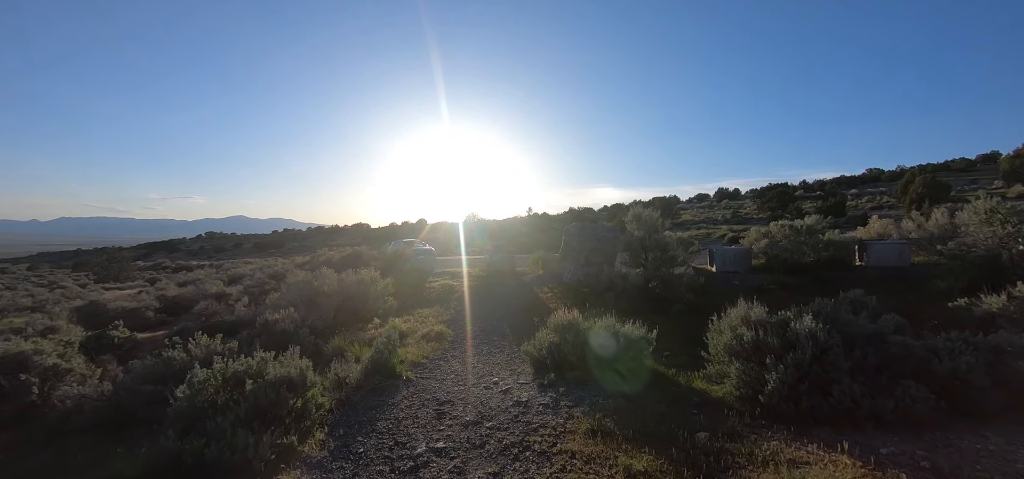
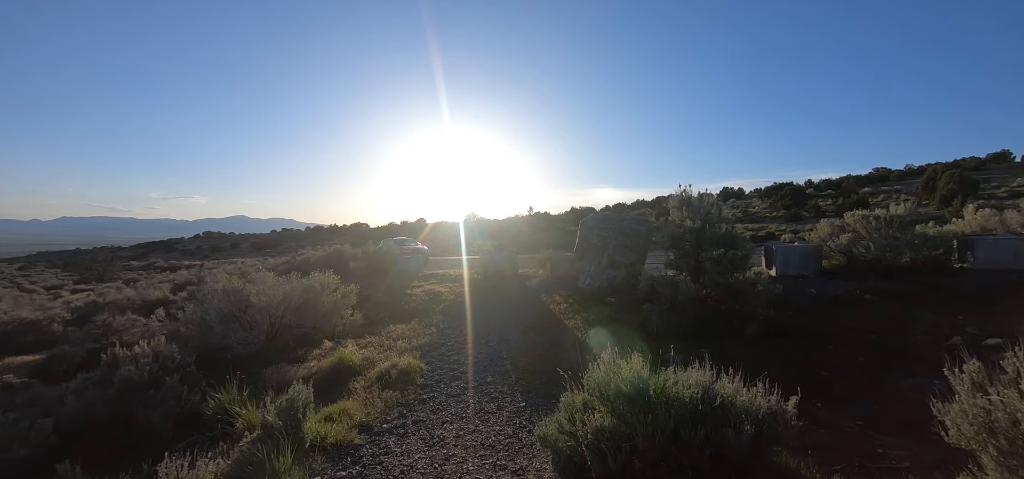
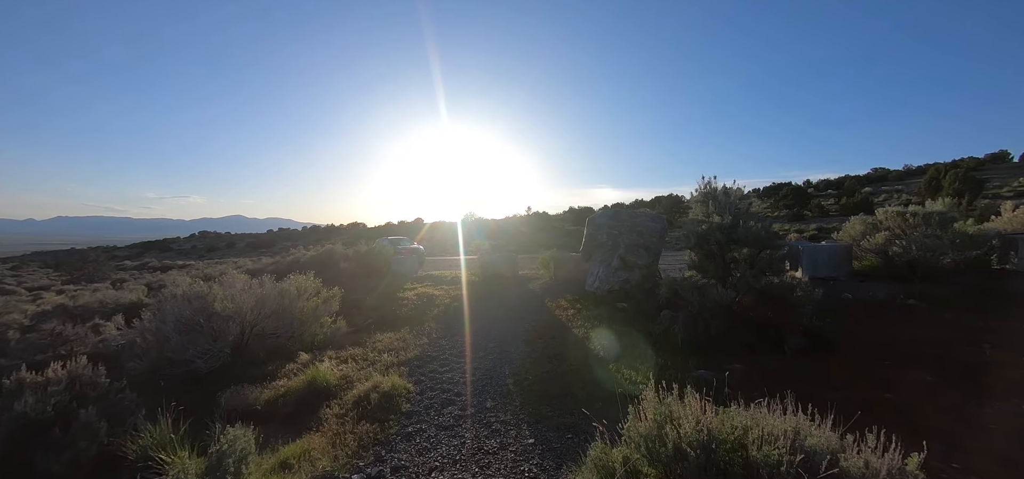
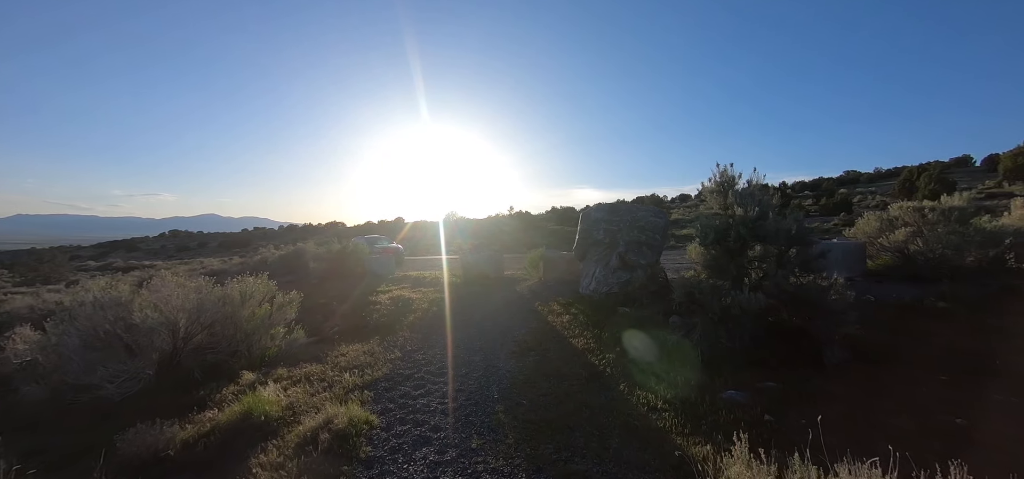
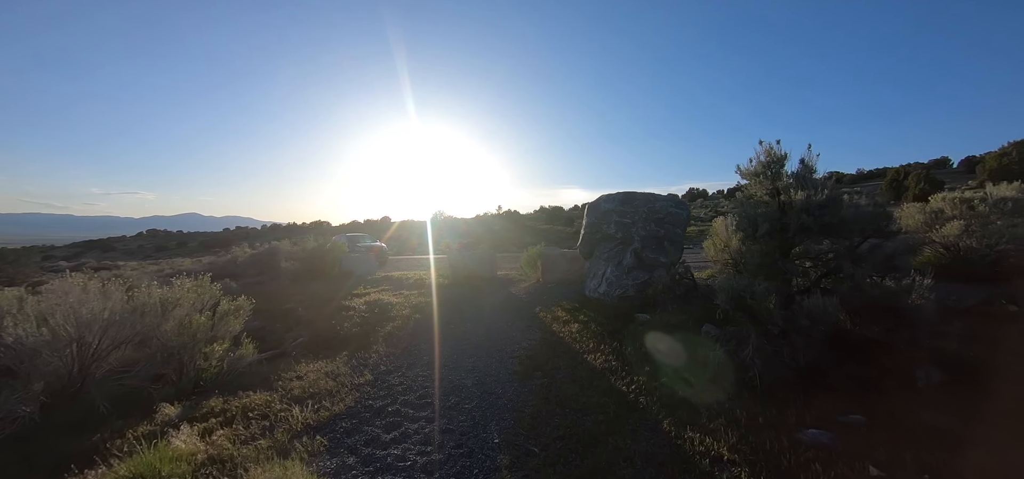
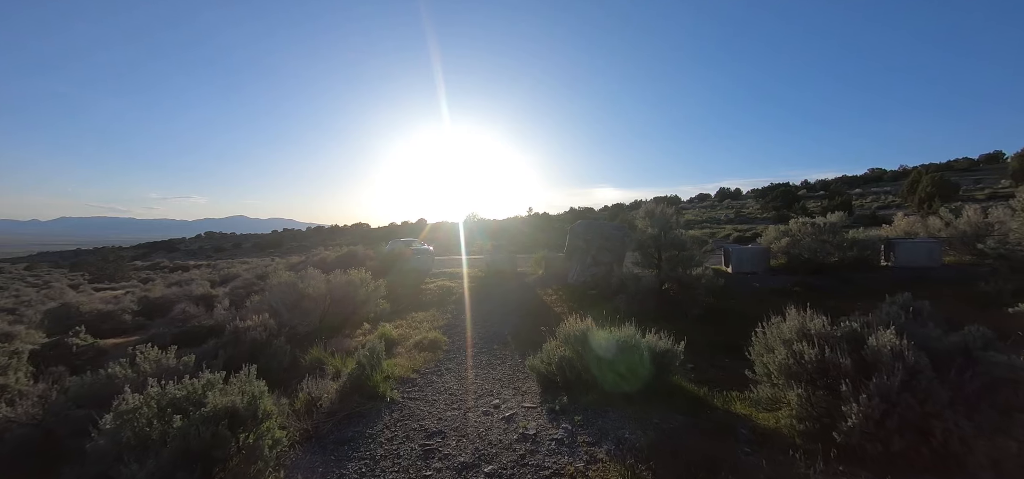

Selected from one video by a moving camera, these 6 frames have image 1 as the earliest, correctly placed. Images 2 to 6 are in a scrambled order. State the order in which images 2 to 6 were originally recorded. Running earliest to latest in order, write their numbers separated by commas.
6, 2, 3, 4, 5
